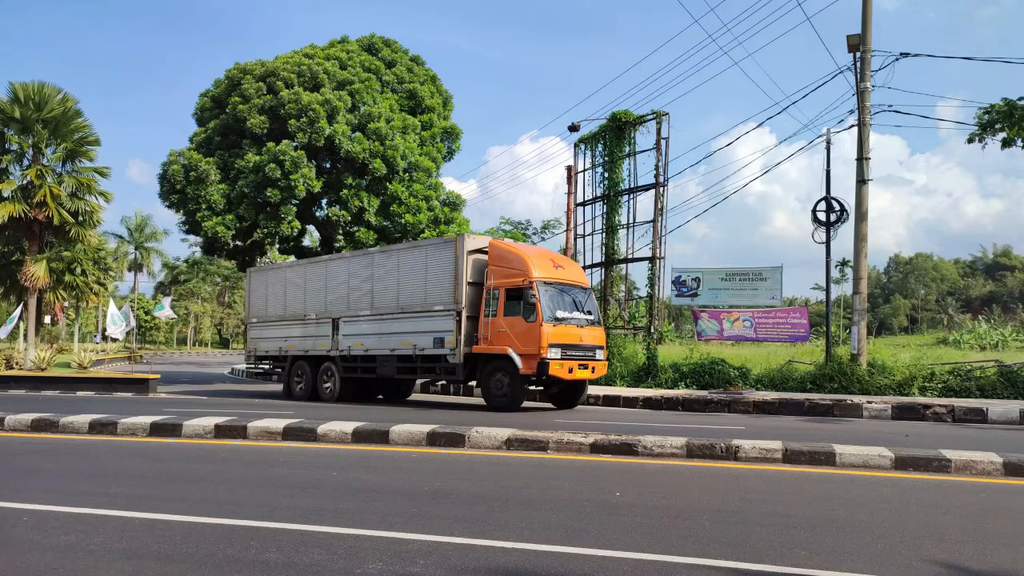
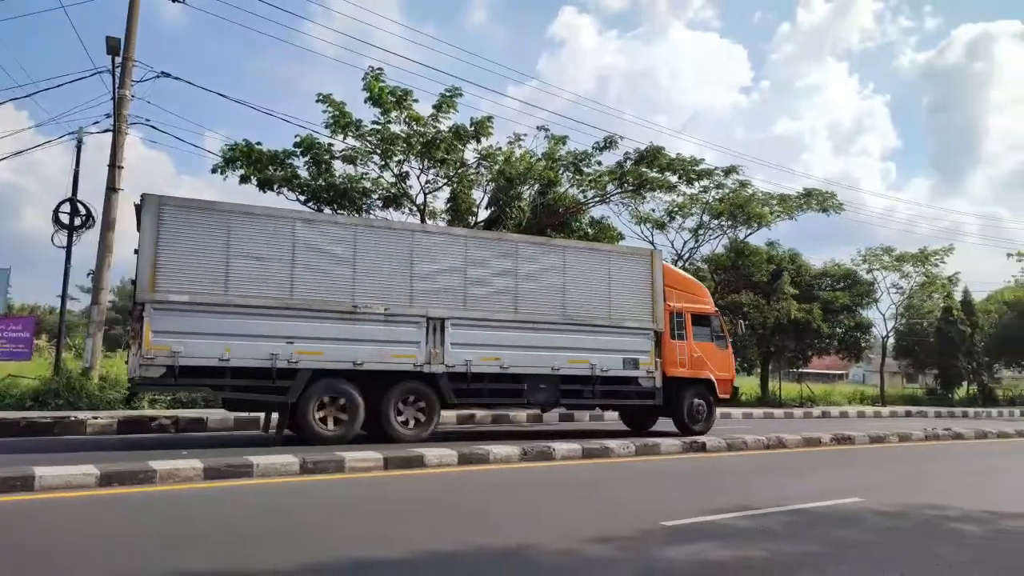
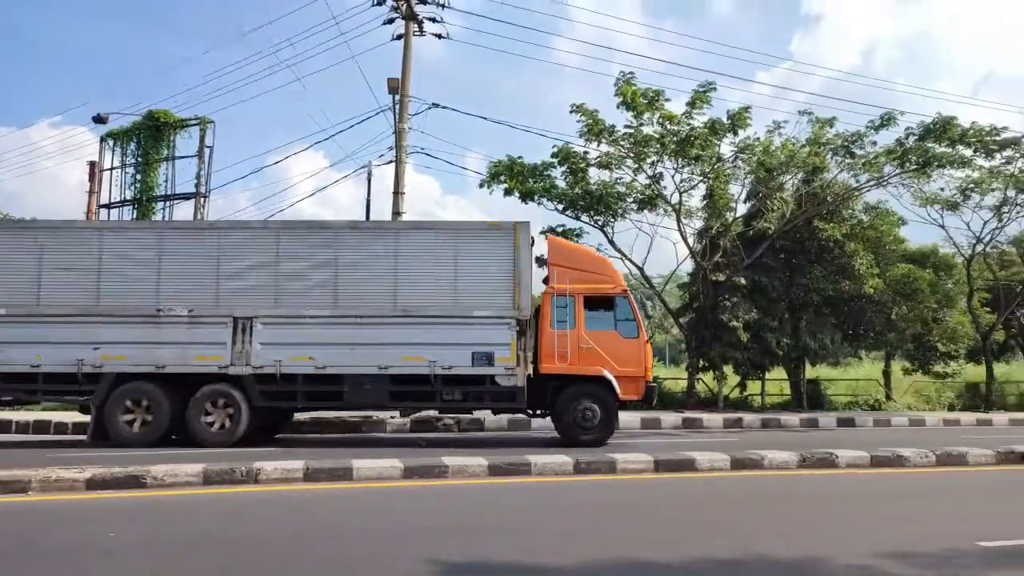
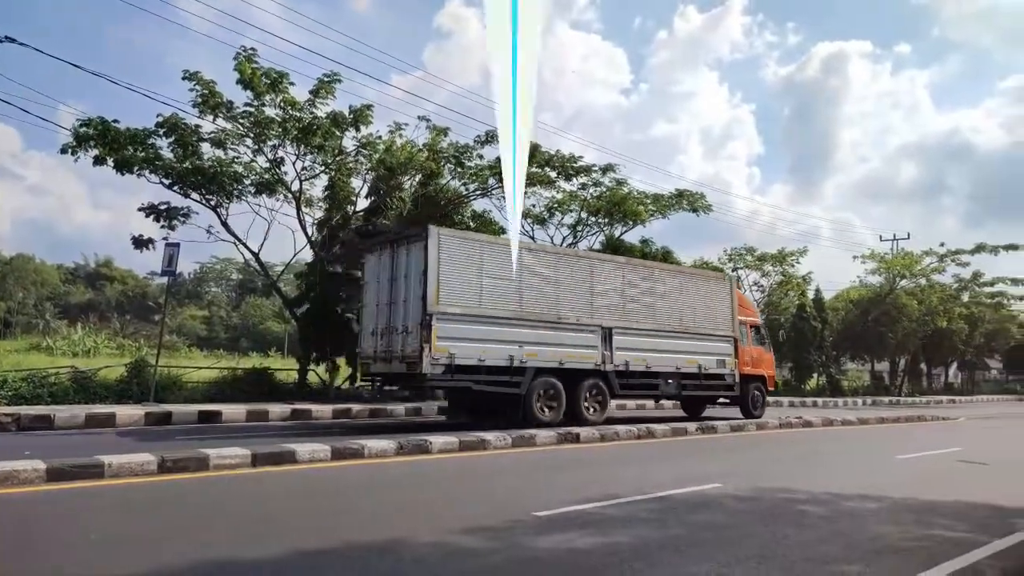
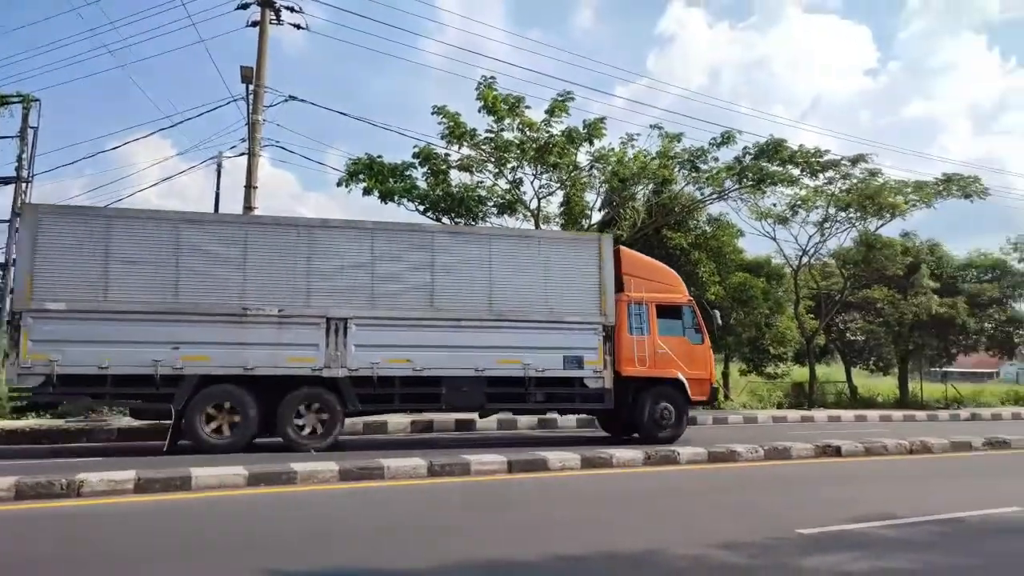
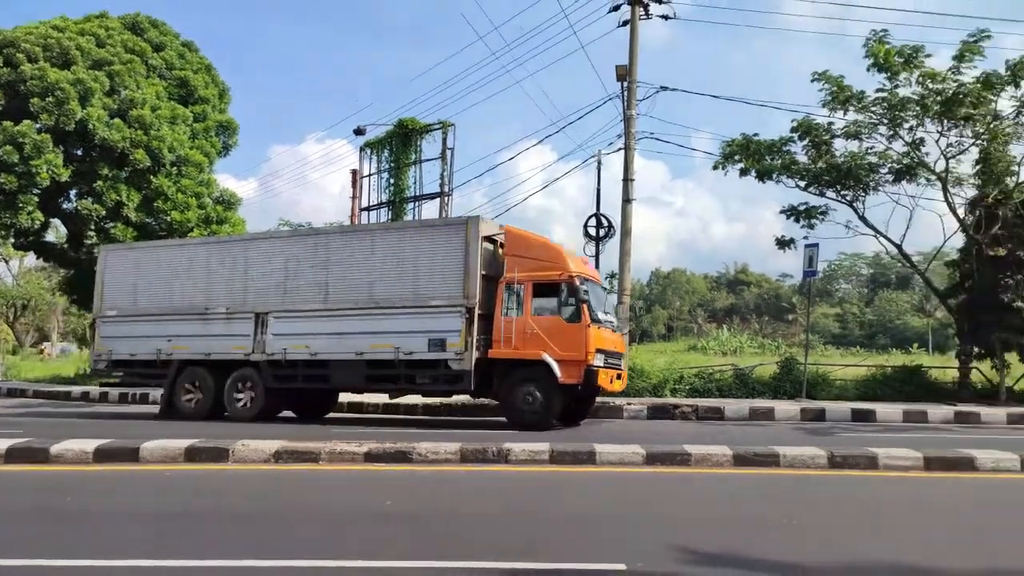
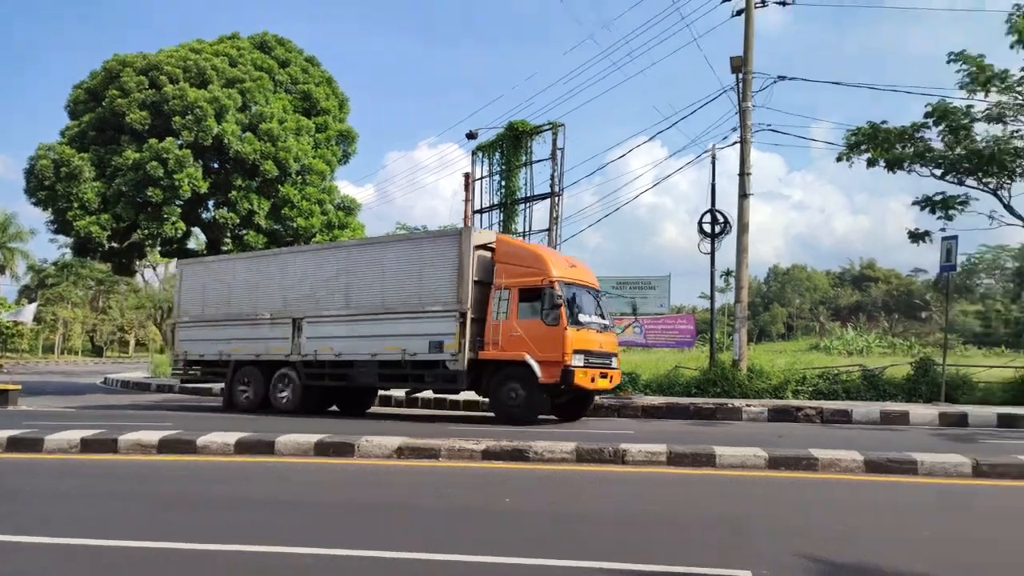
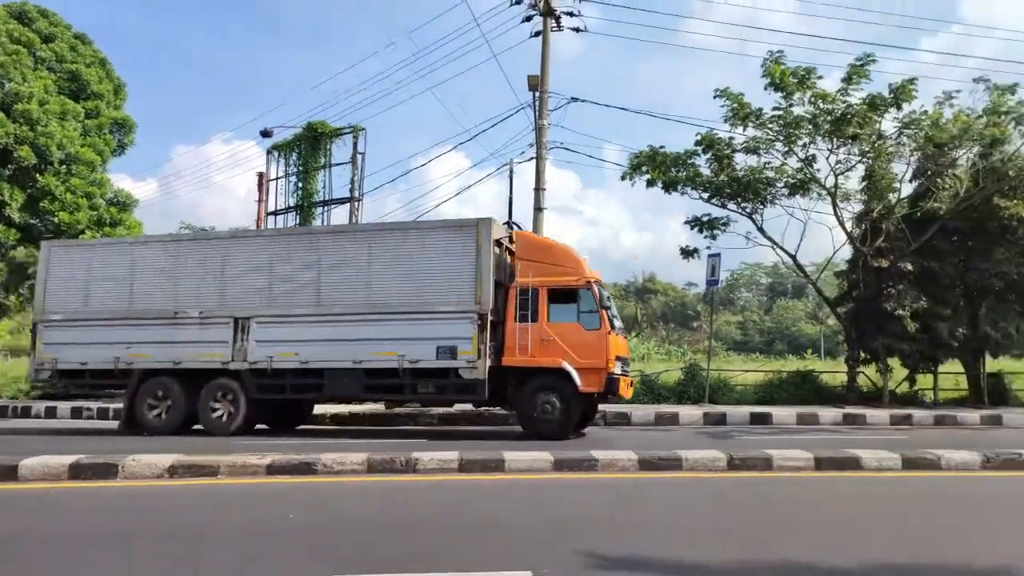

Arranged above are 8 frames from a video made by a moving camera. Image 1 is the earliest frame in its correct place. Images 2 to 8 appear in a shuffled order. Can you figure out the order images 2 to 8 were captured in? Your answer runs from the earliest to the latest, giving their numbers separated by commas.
7, 6, 8, 3, 5, 2, 4
